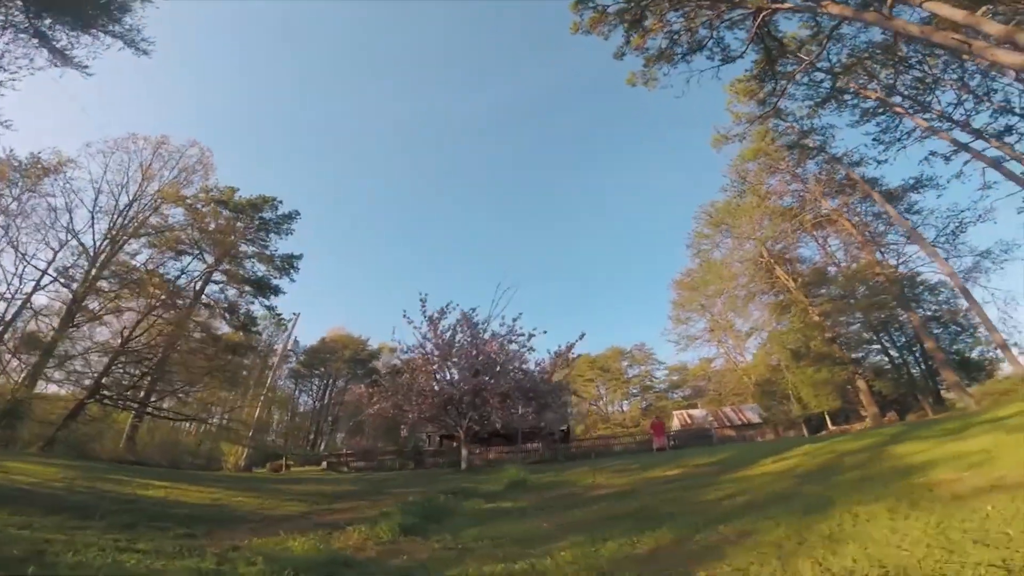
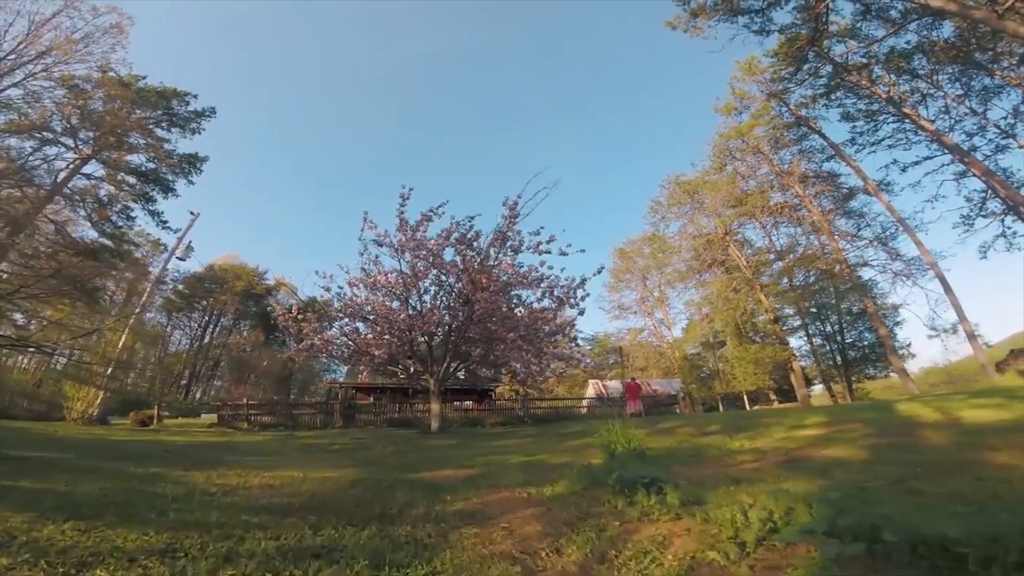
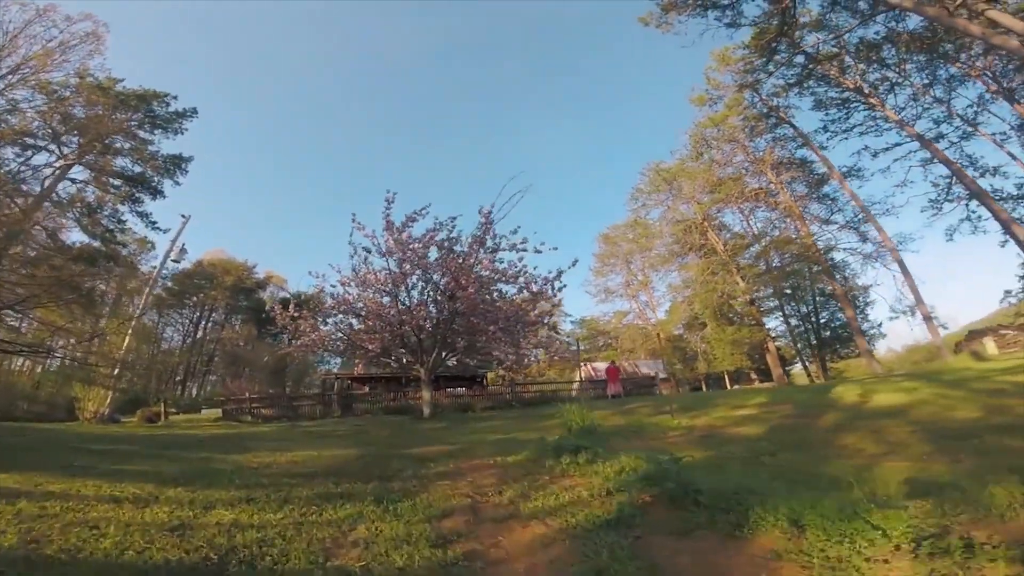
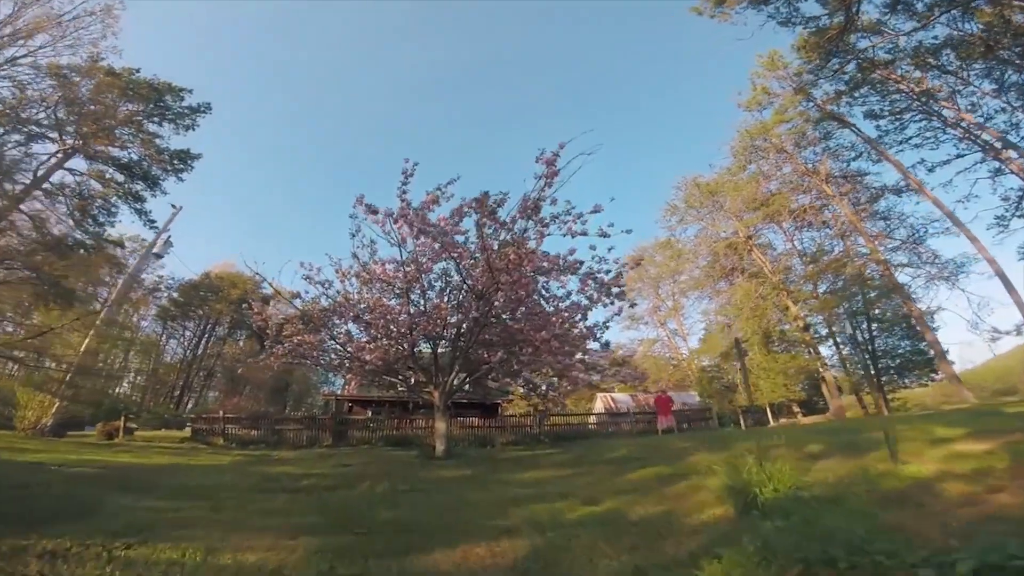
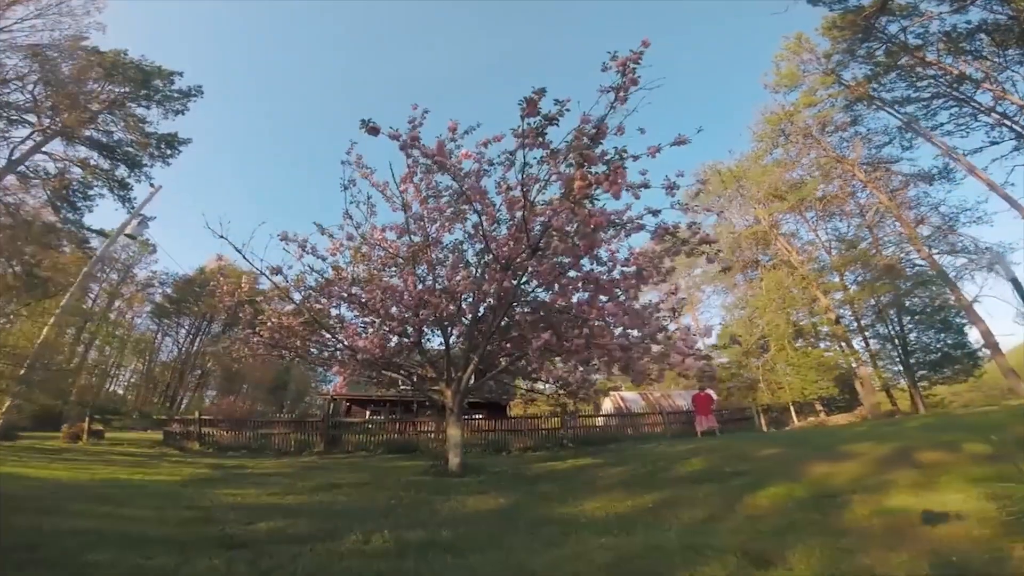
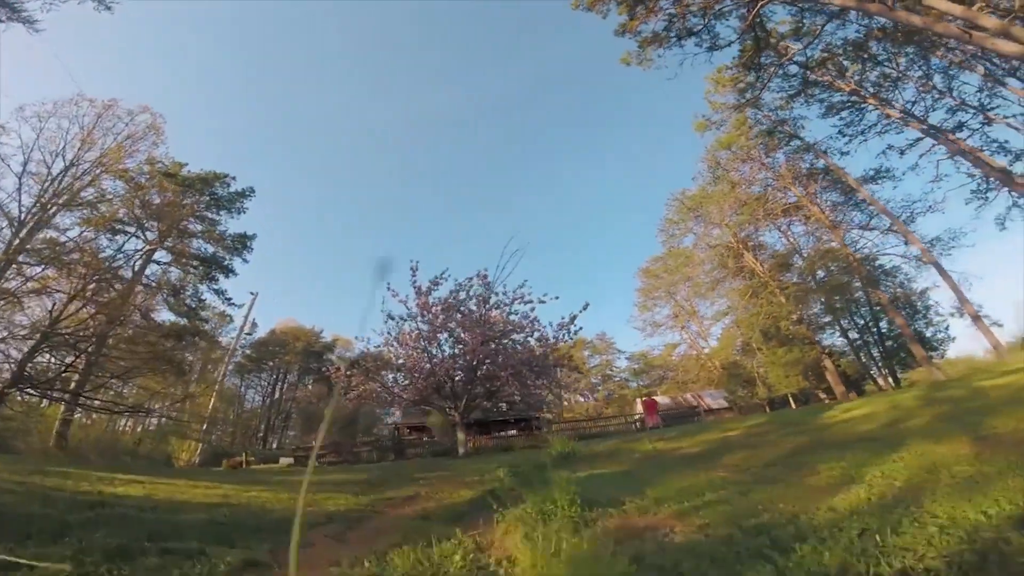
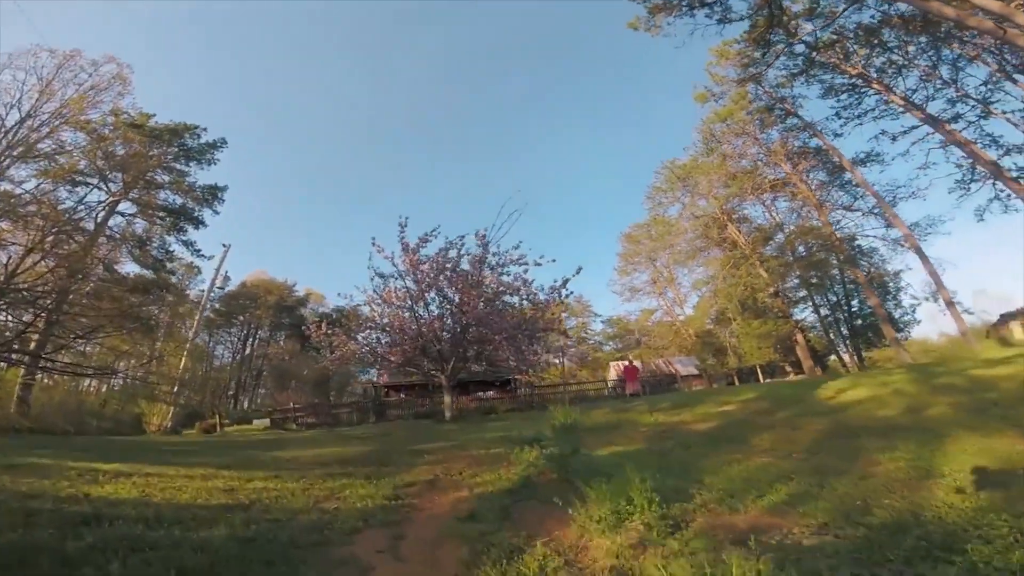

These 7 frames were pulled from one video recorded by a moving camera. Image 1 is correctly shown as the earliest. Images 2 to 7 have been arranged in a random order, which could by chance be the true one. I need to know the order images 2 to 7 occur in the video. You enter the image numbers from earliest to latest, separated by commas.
6, 7, 3, 2, 4, 5
